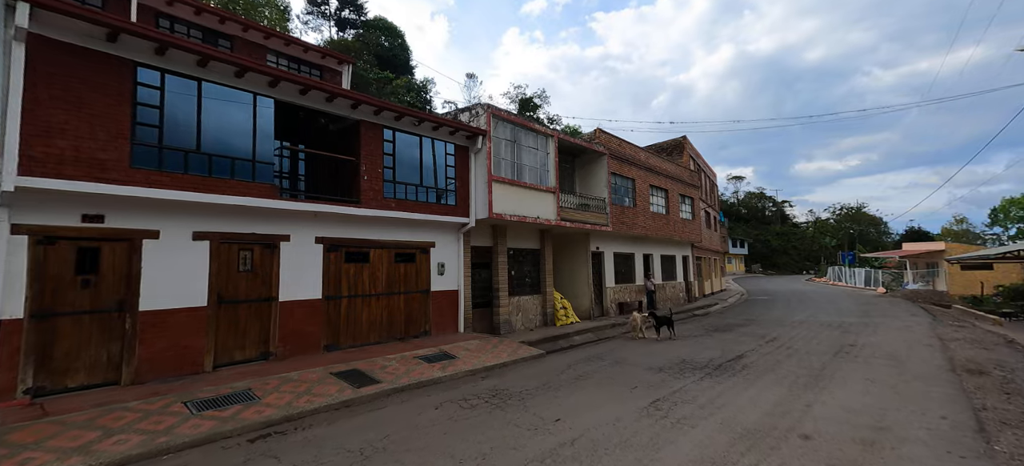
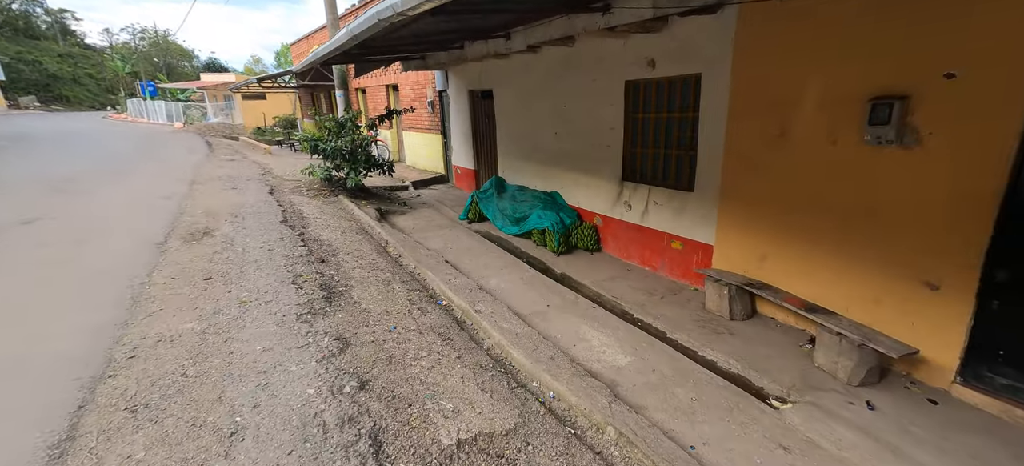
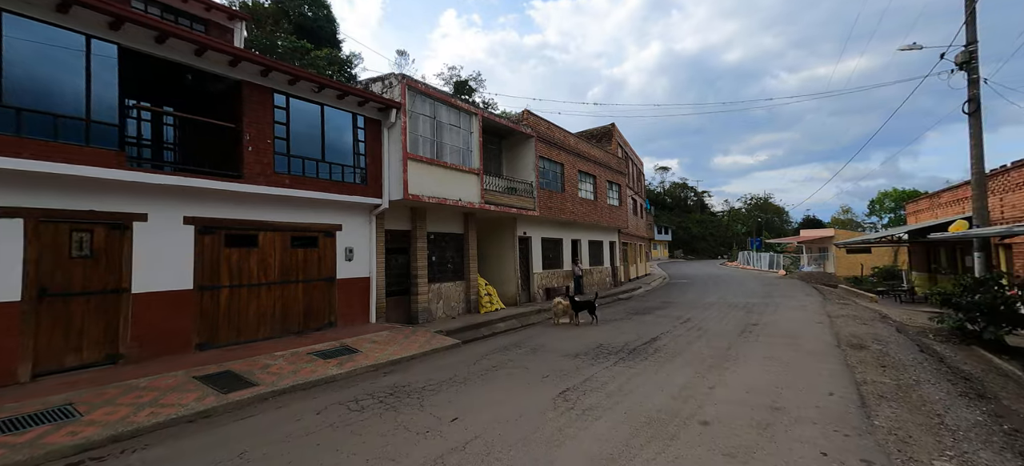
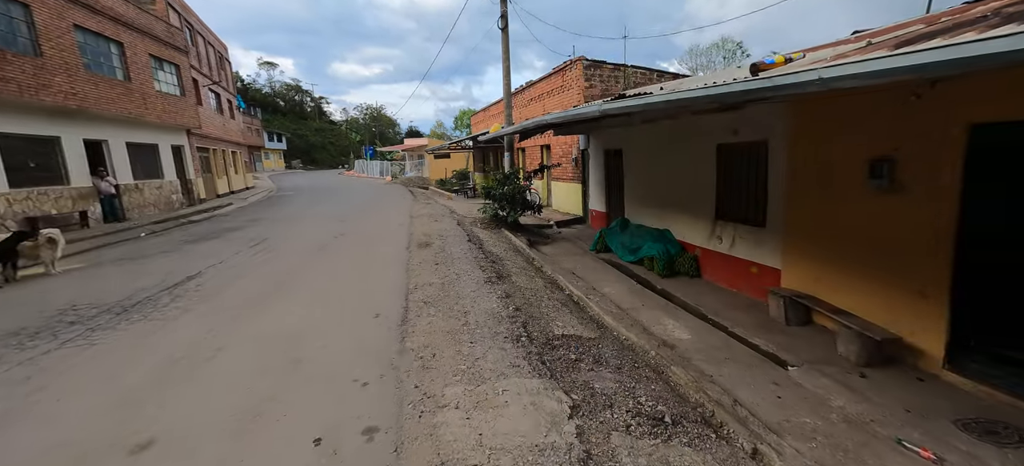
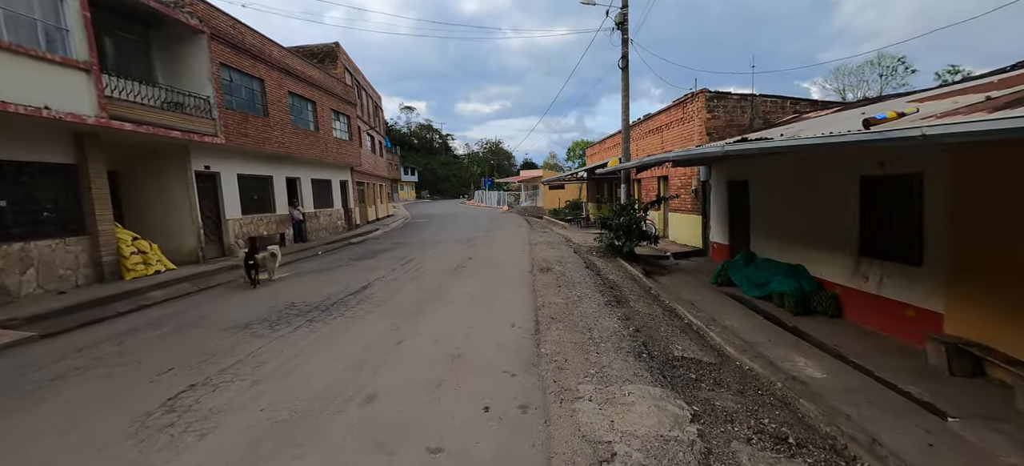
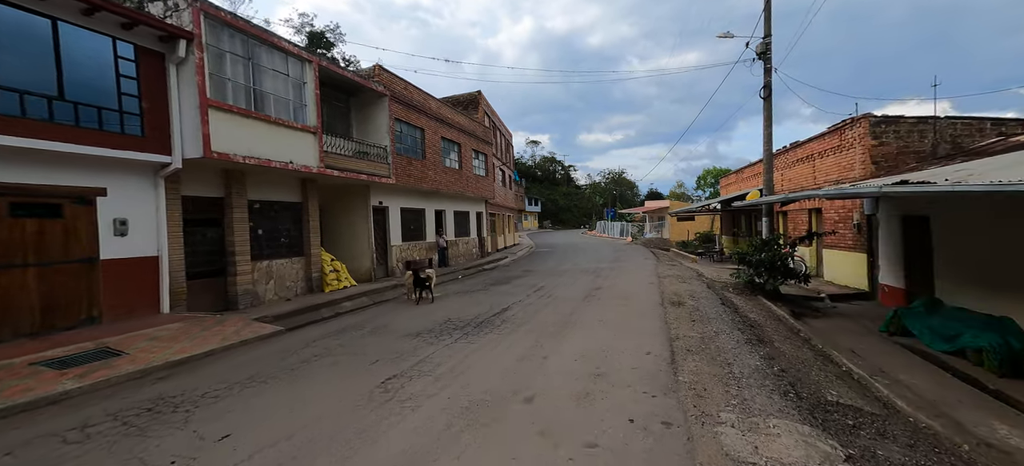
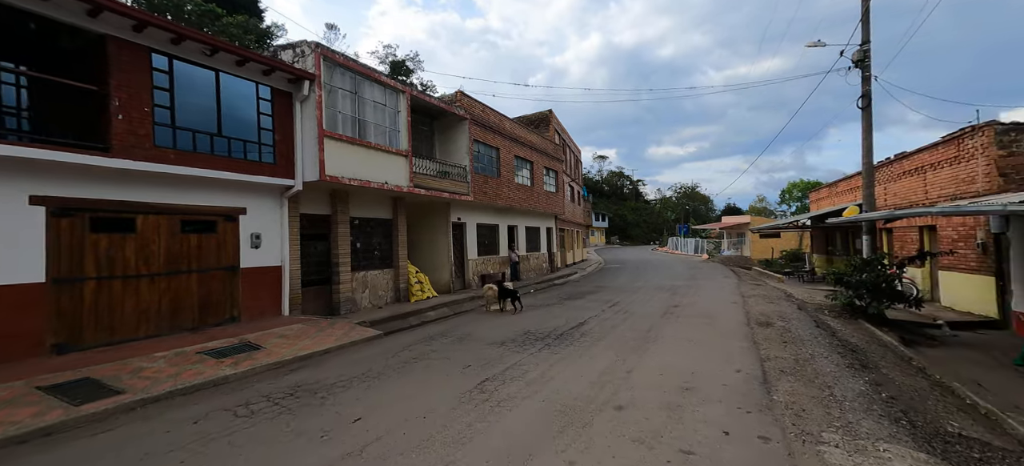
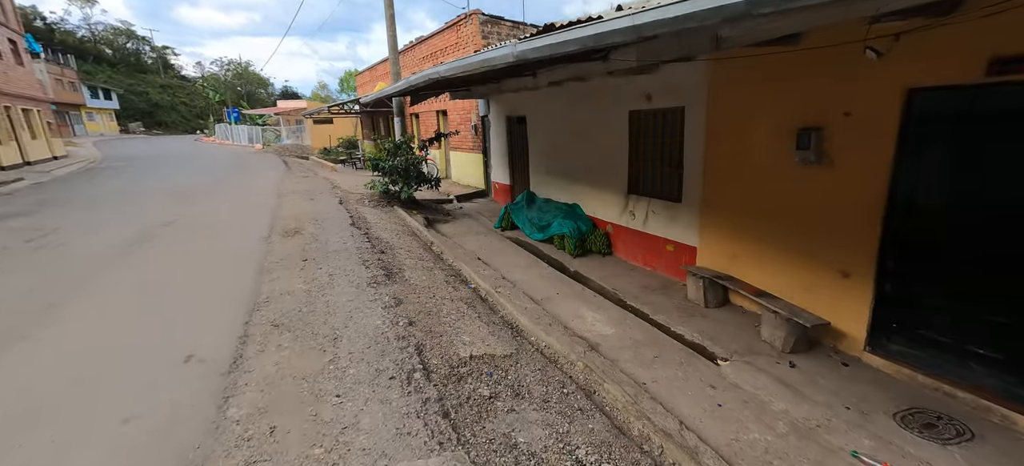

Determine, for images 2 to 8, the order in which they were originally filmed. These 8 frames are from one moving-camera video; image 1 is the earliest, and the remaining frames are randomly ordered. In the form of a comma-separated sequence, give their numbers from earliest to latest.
3, 7, 6, 5, 4, 8, 2
